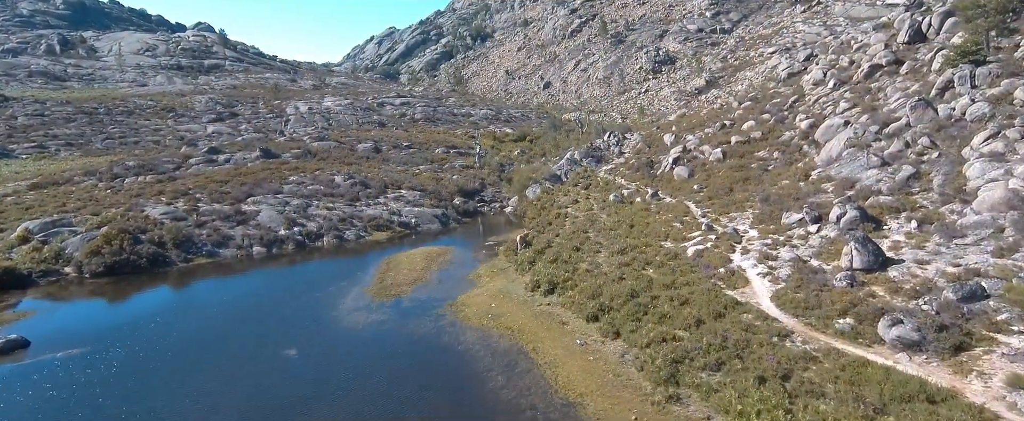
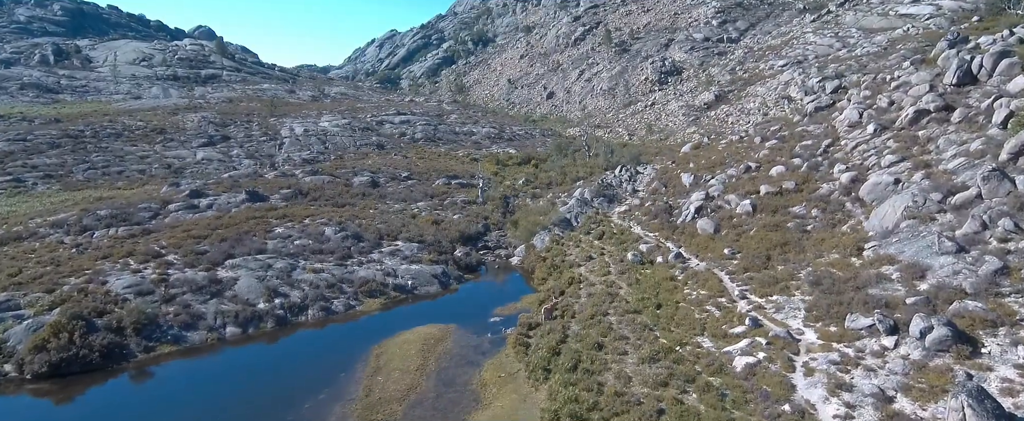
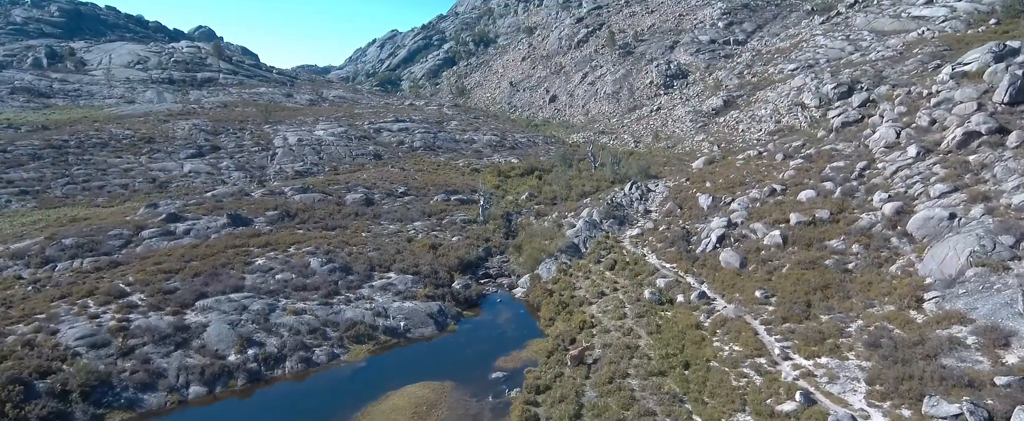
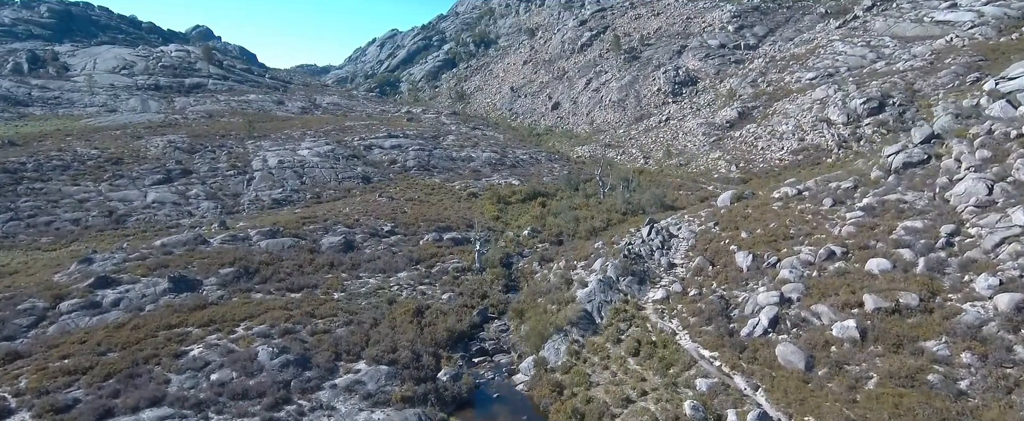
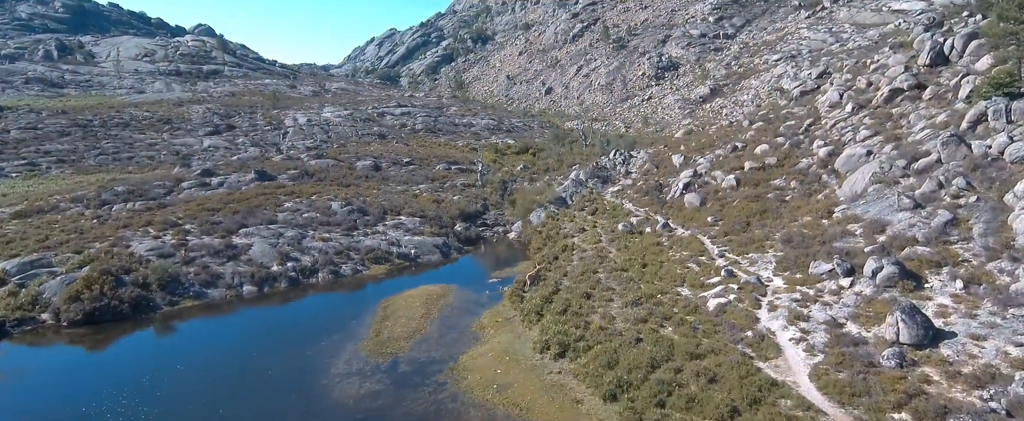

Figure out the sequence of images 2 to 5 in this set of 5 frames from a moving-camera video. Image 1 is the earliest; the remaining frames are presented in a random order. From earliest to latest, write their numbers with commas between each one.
5, 2, 3, 4
